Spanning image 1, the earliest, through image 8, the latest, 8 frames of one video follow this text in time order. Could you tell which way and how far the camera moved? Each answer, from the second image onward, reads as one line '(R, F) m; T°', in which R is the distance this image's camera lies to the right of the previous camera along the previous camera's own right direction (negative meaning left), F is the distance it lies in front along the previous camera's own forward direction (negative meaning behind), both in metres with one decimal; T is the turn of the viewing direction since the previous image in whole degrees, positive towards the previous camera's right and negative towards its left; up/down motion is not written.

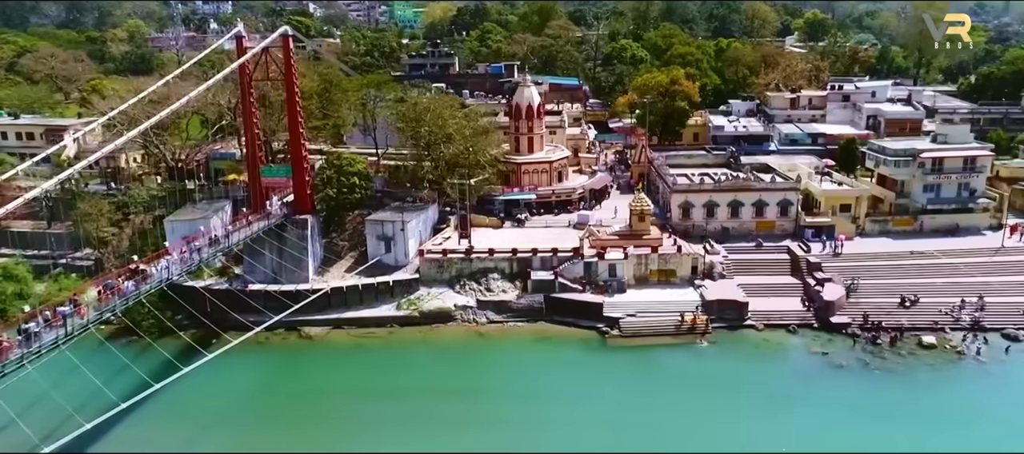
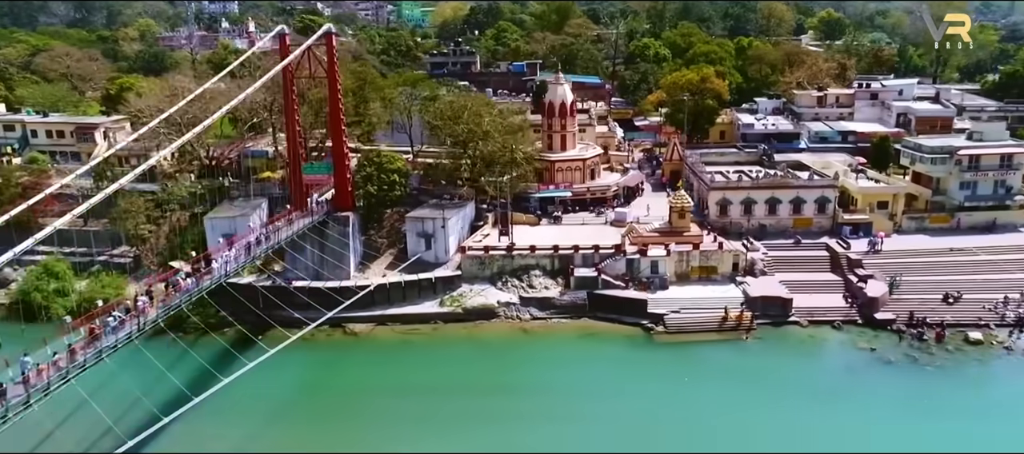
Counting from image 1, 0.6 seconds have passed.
(-0.8, -0.1) m; 0°
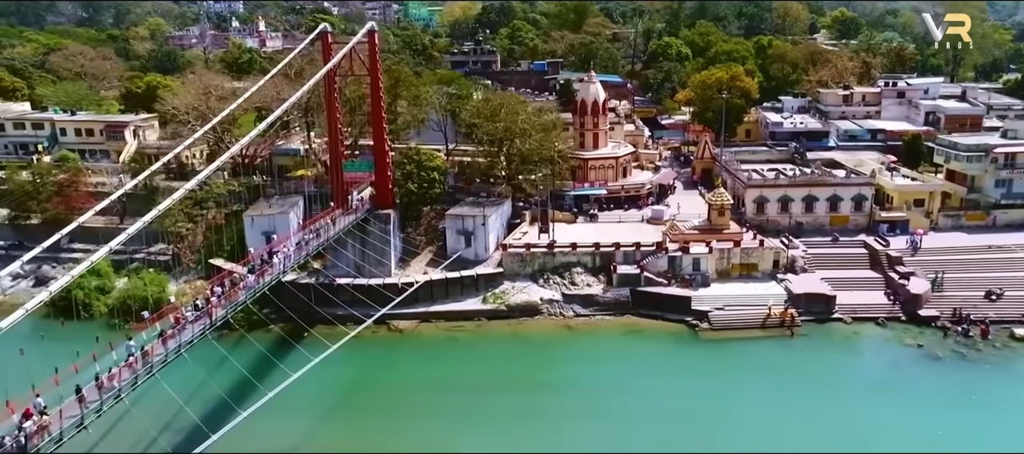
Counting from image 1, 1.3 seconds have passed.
(-0.9, -0.1) m; 0°
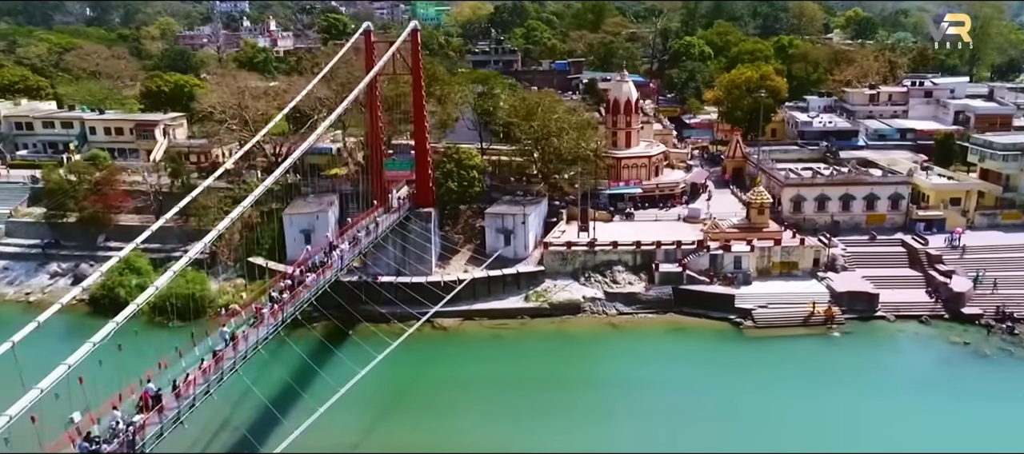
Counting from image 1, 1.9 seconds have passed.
(-0.9, -0.1) m; 0°
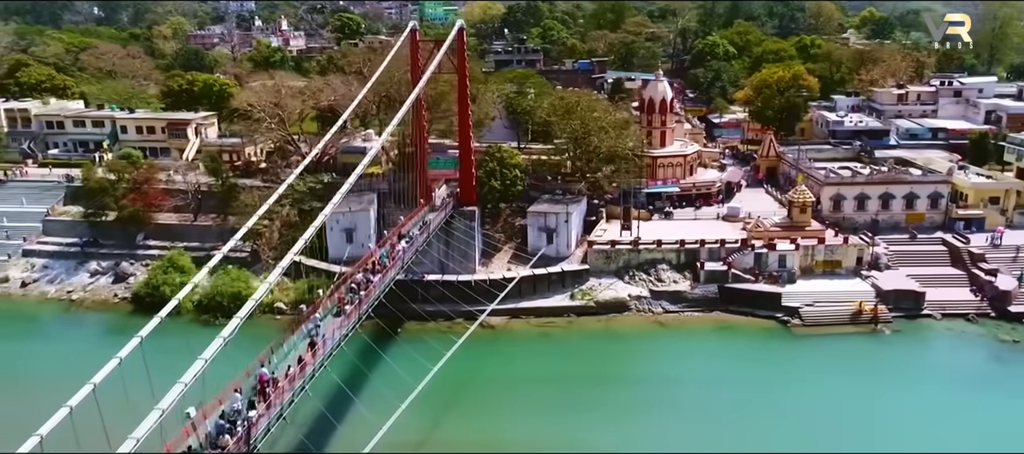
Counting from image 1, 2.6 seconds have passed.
(-0.9, -0.1) m; 0°
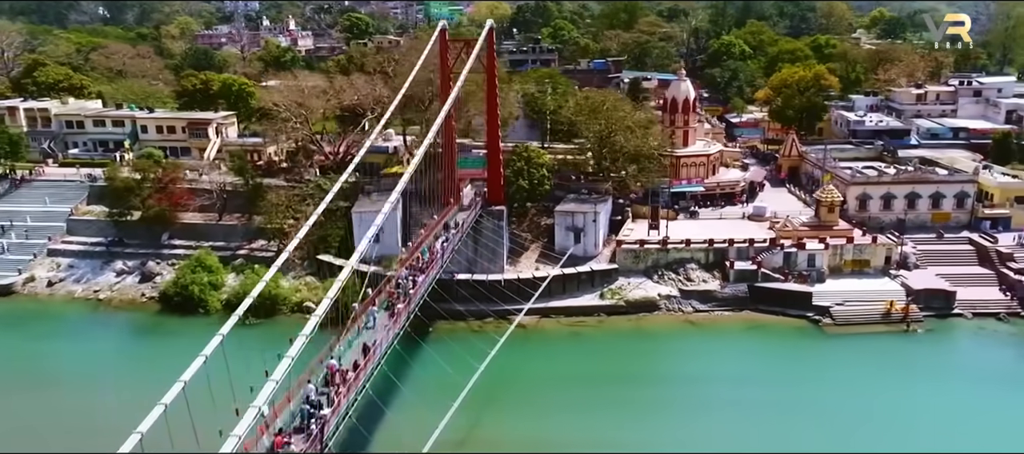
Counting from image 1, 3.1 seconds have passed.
(-0.6, 0.0) m; 0°
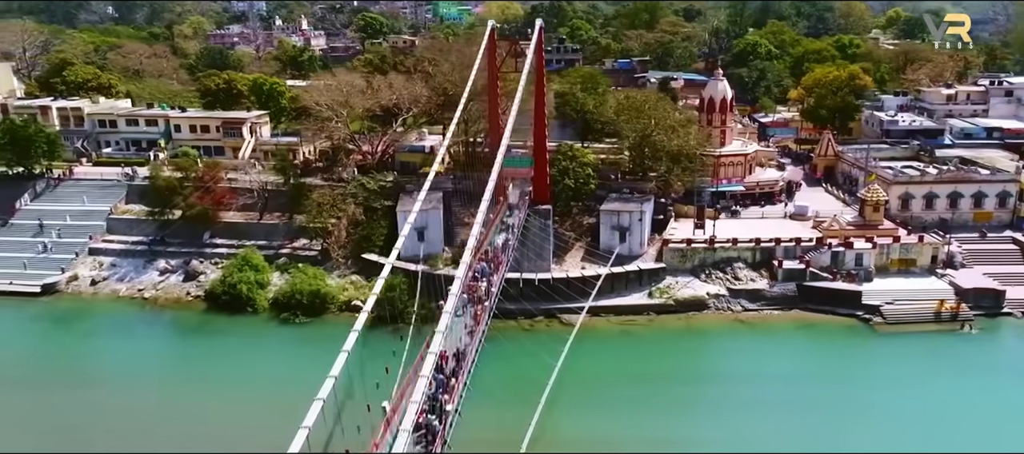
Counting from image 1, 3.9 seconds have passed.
(-1.0, 0.0) m; 0°
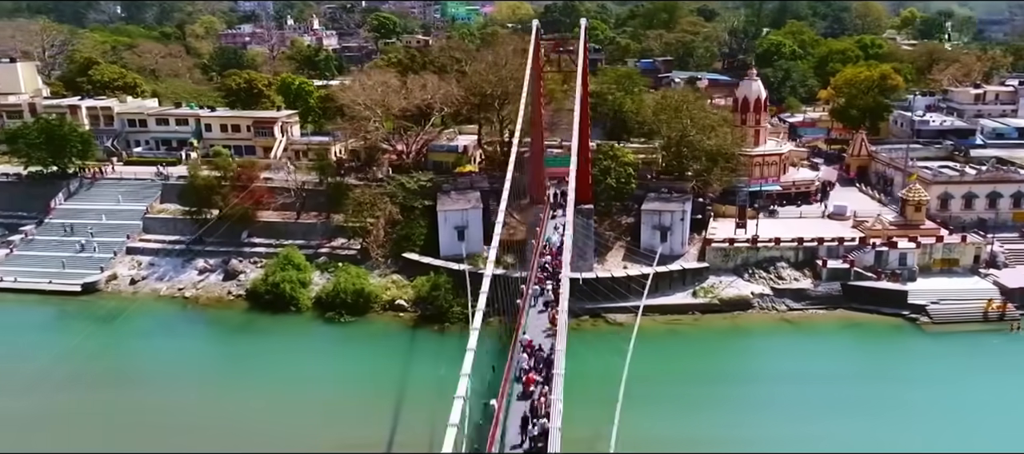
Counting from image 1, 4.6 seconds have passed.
(-0.9, 0.0) m; 0°
